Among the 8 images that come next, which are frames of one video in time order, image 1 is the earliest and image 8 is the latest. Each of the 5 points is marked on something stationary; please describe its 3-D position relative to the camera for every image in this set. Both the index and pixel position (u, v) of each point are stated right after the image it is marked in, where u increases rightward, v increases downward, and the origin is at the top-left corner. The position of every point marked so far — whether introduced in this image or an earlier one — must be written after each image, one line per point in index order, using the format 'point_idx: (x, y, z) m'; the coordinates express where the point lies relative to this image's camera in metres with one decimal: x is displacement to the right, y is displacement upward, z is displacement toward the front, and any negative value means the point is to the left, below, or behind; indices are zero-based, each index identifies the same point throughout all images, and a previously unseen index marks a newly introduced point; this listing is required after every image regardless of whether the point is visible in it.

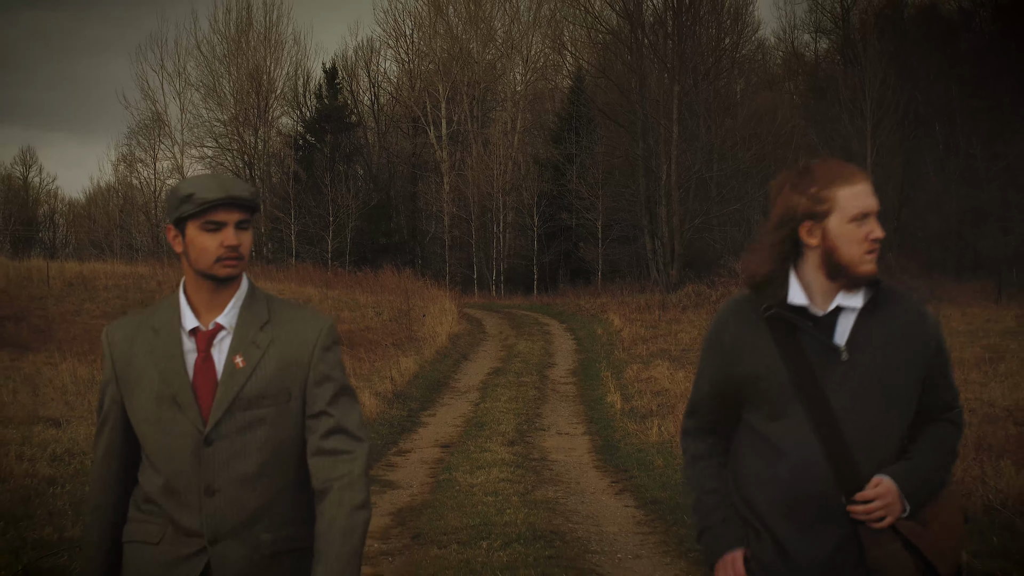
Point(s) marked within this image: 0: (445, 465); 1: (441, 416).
0: (-0.7, -1.9, +9.2) m
1: (-1.1, -1.9, +12.8) m
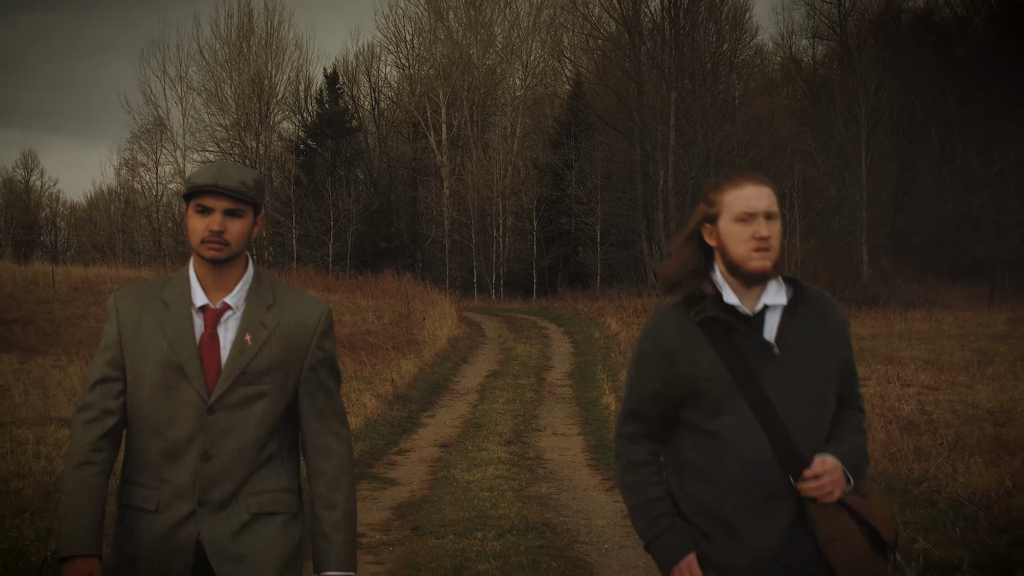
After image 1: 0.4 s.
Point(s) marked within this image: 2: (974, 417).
0: (-0.8, -2.0, +9.5) m
1: (-1.1, -2.0, +13.2) m
2: (+5.7, -1.4, +10.6) m
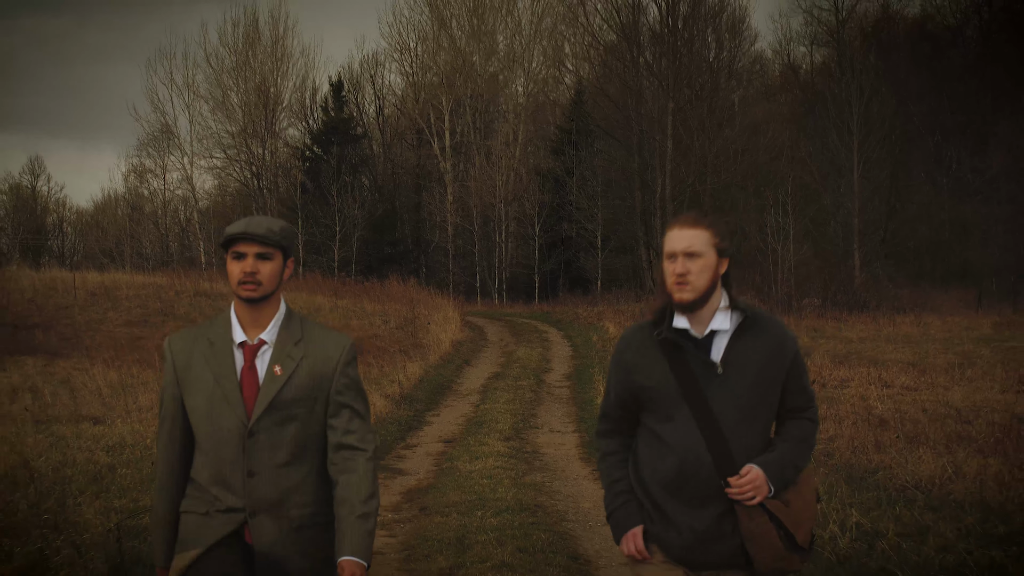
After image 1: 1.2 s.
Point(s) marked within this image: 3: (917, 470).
0: (-0.8, -2.0, +10.3) m
1: (-1.1, -2.1, +14.0) m
2: (+5.7, -1.5, +11.4) m
3: (+3.4, -1.5, +7.2) m
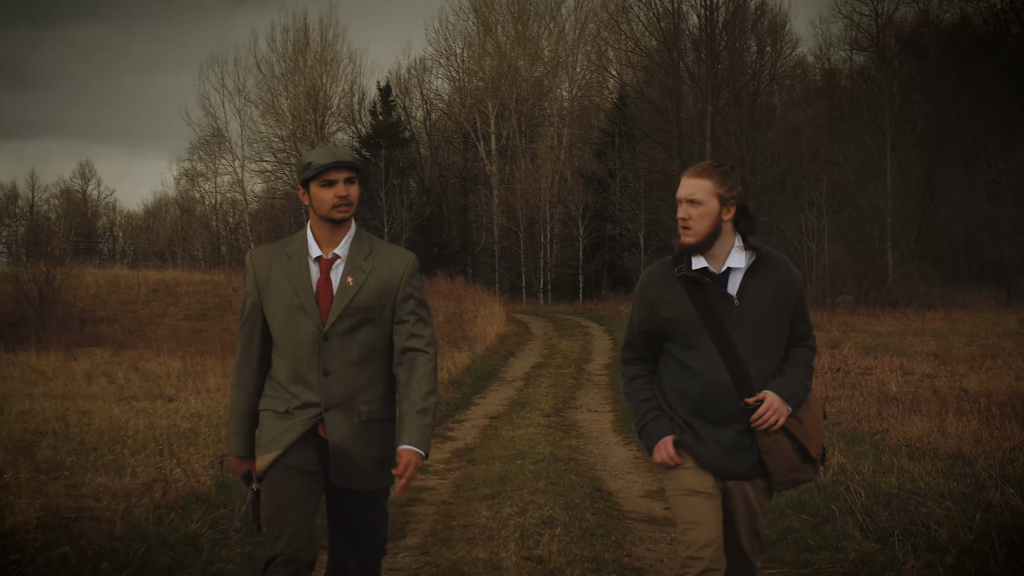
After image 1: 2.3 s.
0: (-0.3, -1.9, +11.4) m
1: (-0.4, -1.9, +15.1) m
2: (+6.3, -1.4, +12.1) m
3: (+3.7, -1.4, +8.1) m
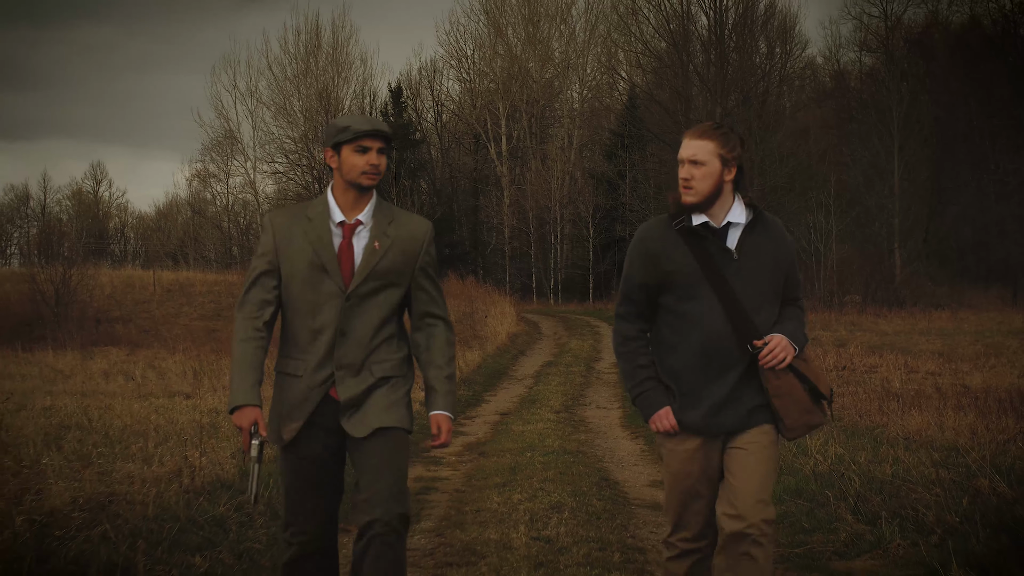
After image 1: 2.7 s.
0: (-0.1, -1.8, +11.7) m
1: (-0.2, -1.9, +15.4) m
2: (+6.4, -1.4, +12.3) m
3: (+3.8, -1.3, +8.3) m
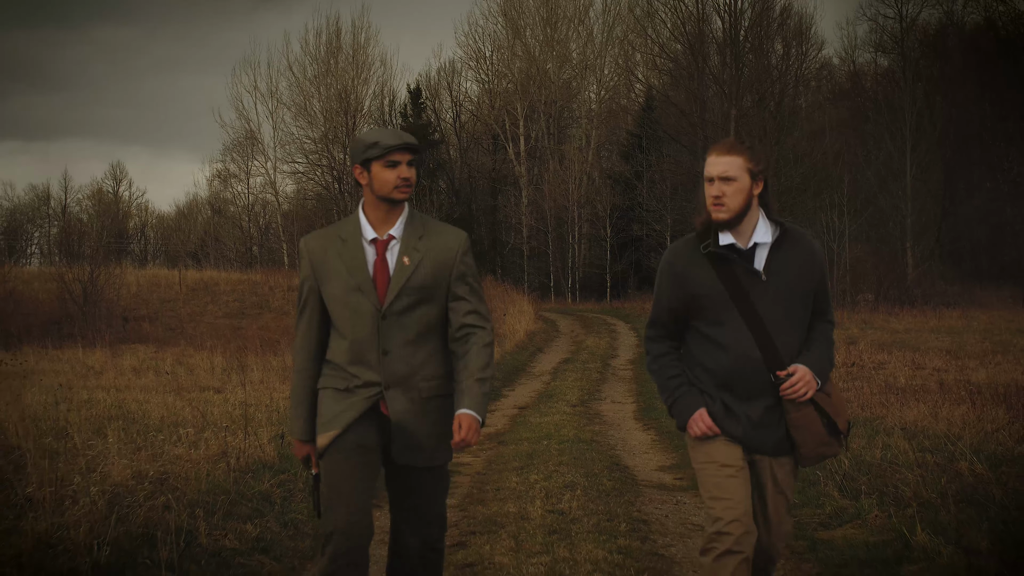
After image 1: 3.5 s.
0: (+0.1, -1.8, +12.2) m
1: (+0.1, -1.9, +15.9) m
2: (+6.7, -1.4, +12.7) m
3: (+4.0, -1.3, +8.8) m
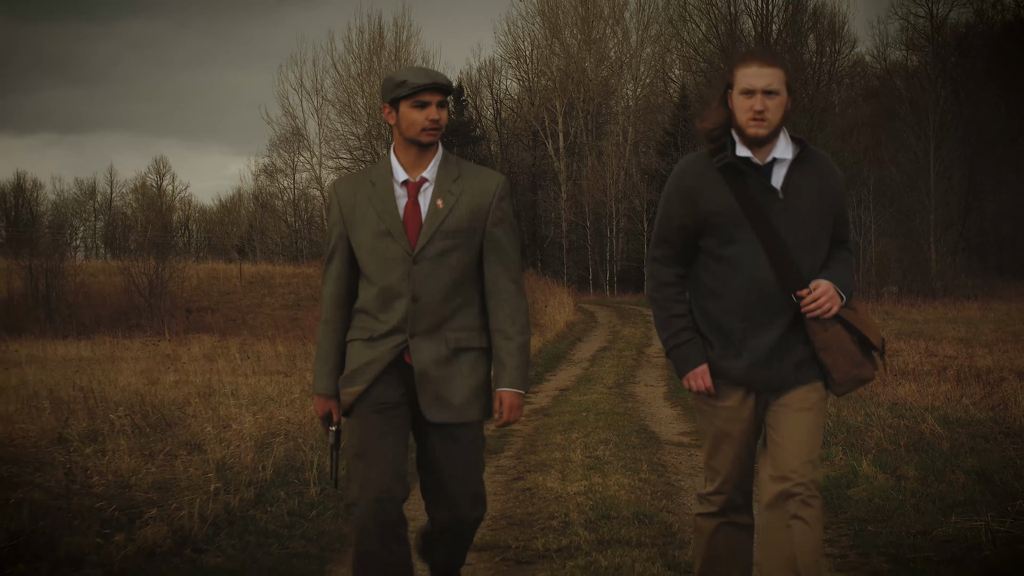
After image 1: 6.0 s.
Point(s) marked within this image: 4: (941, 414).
0: (+0.8, -1.7, +13.7) m
1: (+1.0, -1.8, +17.4) m
2: (+7.4, -1.2, +13.9) m
3: (+4.5, -1.2, +10.1) m
4: (+4.1, -1.2, +8.0) m
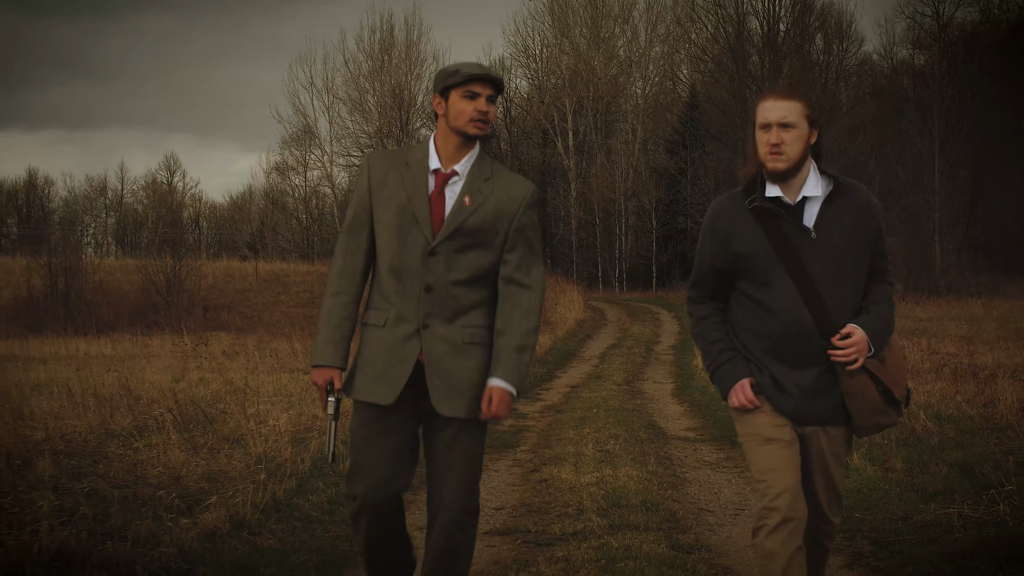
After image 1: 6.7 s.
0: (+1.0, -1.7, +14.2) m
1: (+1.2, -1.7, +17.9) m
2: (+7.6, -1.2, +14.3) m
3: (+4.7, -1.3, +10.5) m
4: (+4.2, -1.2, +8.4) m
